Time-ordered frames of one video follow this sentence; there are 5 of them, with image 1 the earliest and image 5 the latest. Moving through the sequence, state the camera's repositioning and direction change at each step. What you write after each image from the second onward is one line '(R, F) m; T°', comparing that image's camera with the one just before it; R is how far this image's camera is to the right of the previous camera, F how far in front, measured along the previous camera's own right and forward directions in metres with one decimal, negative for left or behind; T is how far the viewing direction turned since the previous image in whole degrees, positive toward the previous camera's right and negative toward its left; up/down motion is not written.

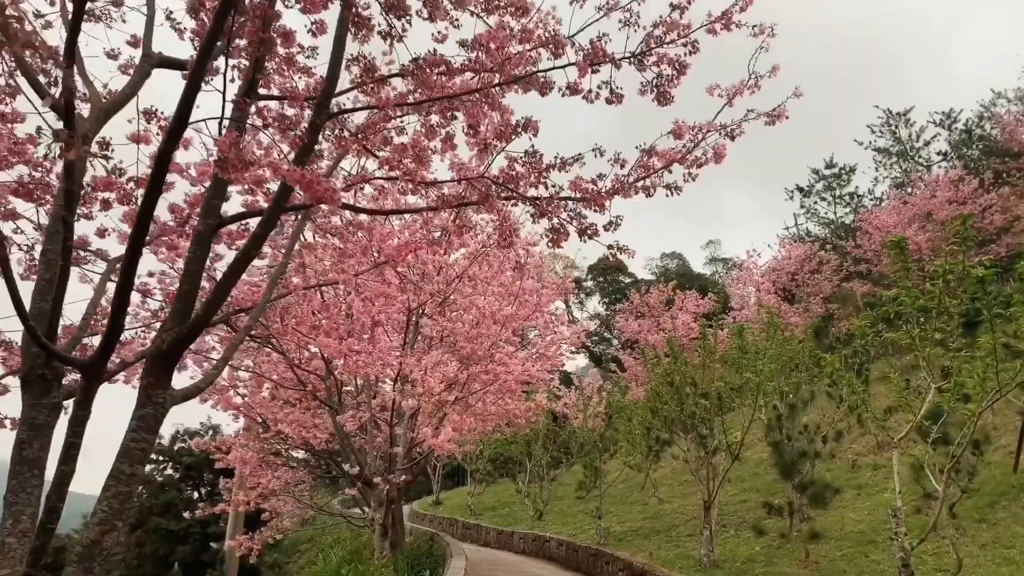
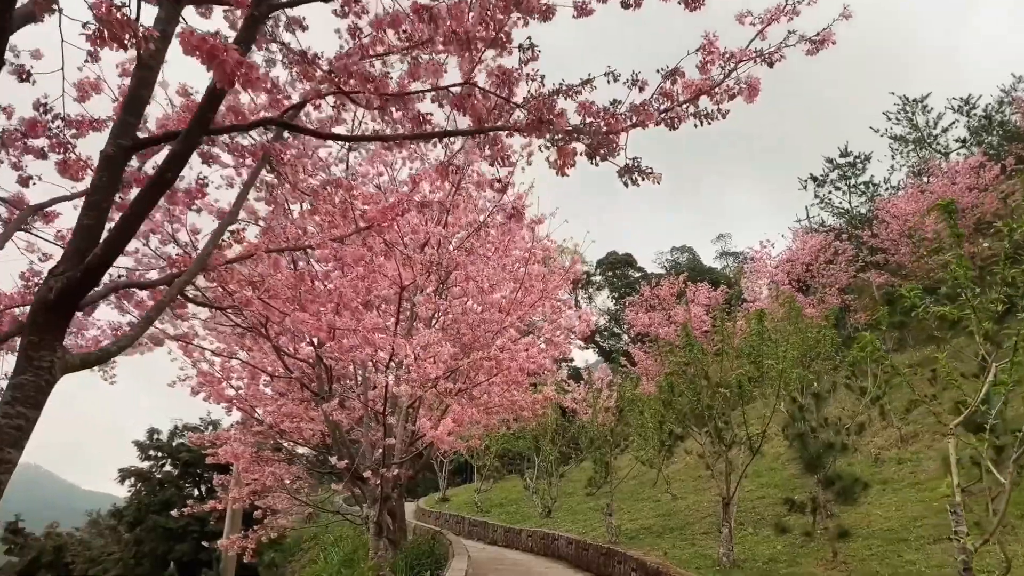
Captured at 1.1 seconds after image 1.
(0.0, +0.5) m; -1°
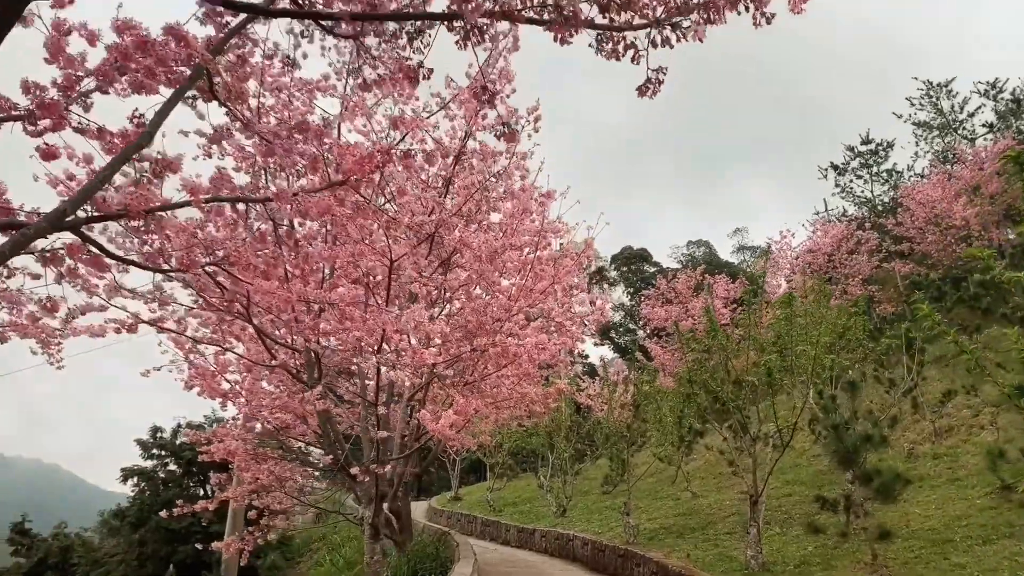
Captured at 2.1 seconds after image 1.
(+0.1, +0.5) m; -1°
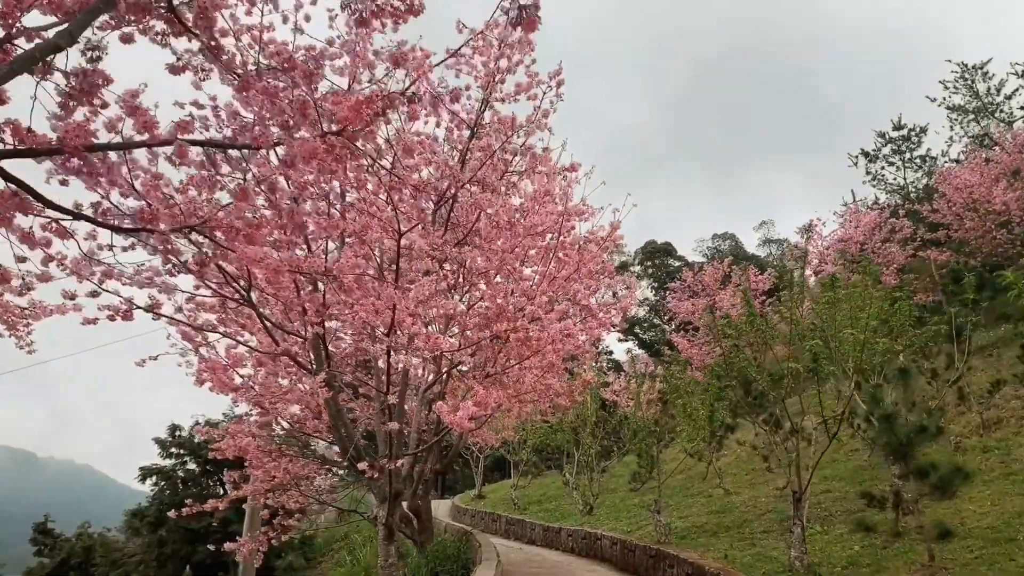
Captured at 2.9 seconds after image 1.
(0.0, +0.4) m; -2°
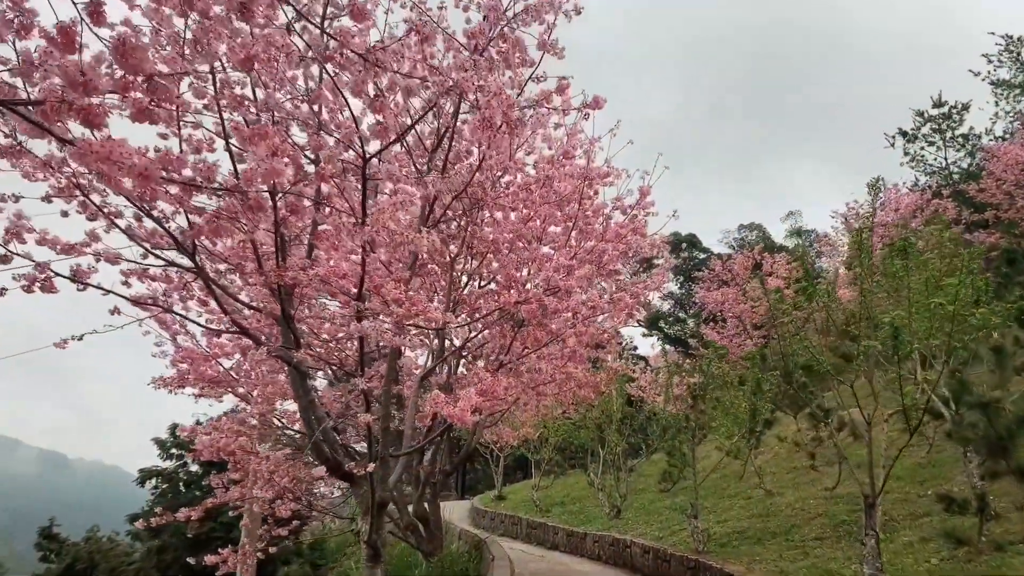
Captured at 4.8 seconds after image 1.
(+0.1, +1.0) m; -2°
